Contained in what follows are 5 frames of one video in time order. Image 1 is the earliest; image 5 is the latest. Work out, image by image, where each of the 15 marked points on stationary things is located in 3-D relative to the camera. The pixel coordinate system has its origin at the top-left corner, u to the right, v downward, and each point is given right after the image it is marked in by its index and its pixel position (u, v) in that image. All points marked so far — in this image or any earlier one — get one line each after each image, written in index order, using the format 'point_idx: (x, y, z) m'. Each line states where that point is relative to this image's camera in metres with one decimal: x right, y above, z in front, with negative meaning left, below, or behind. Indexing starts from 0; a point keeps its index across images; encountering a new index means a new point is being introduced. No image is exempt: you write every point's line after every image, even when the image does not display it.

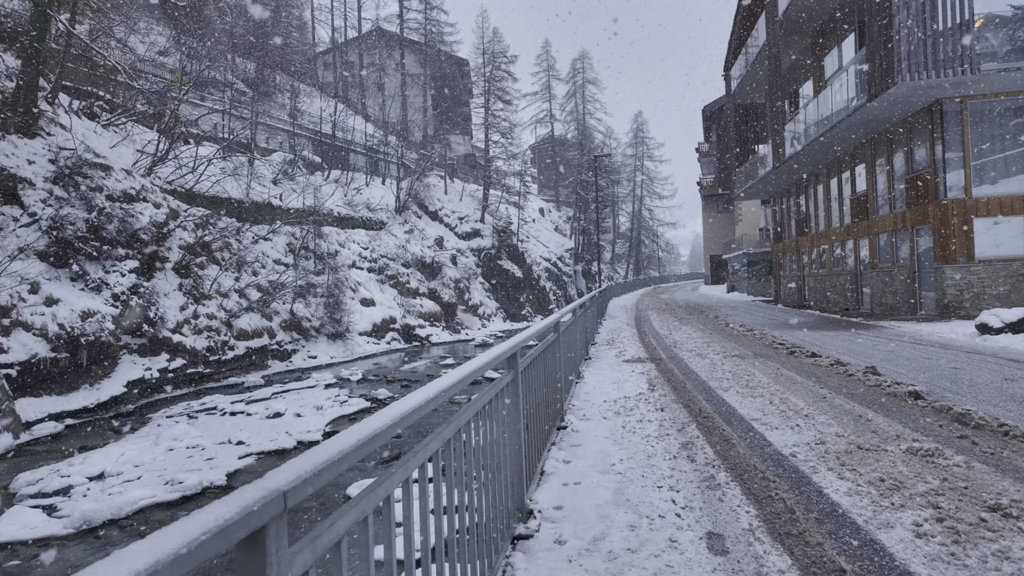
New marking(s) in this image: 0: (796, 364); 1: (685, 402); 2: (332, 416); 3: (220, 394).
0: (+3.4, -0.9, +5.8) m
1: (+1.6, -1.1, +4.4) m
2: (-4.4, -3.2, +11.8) m
3: (-8.9, -3.2, +14.8) m
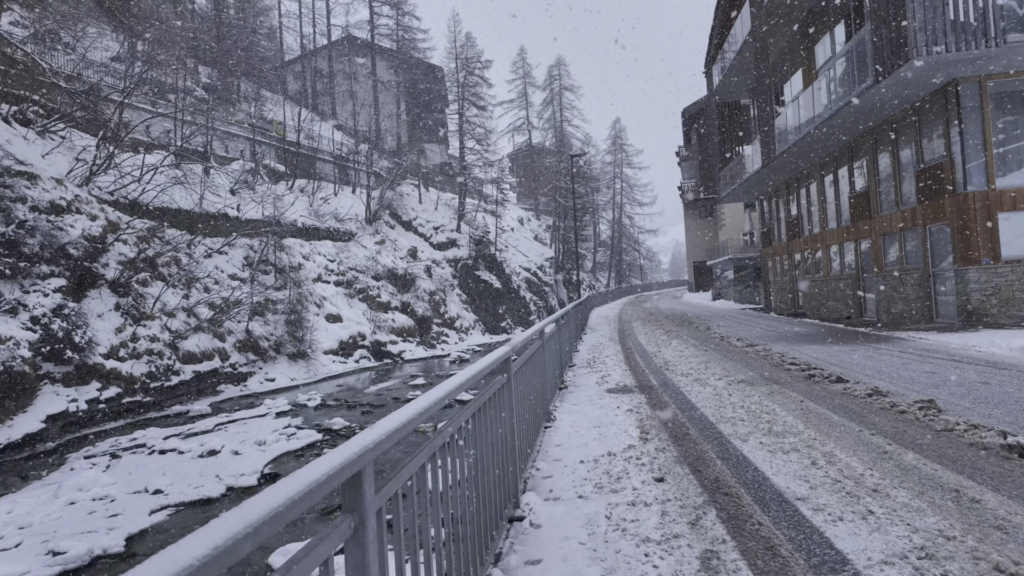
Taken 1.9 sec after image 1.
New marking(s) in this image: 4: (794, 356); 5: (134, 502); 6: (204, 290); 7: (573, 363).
0: (+3.0, -1.0, +4.6) m
1: (+1.2, -1.2, +3.2) m
2: (-5.0, -3.5, +10.2) m
3: (-9.6, -3.7, +13.1) m
4: (+4.0, -1.0, +6.9) m
5: (-6.5, -3.7, +8.3) m
6: (-12.1, -0.1, +19.0) m
7: (+1.0, -1.2, +7.9) m
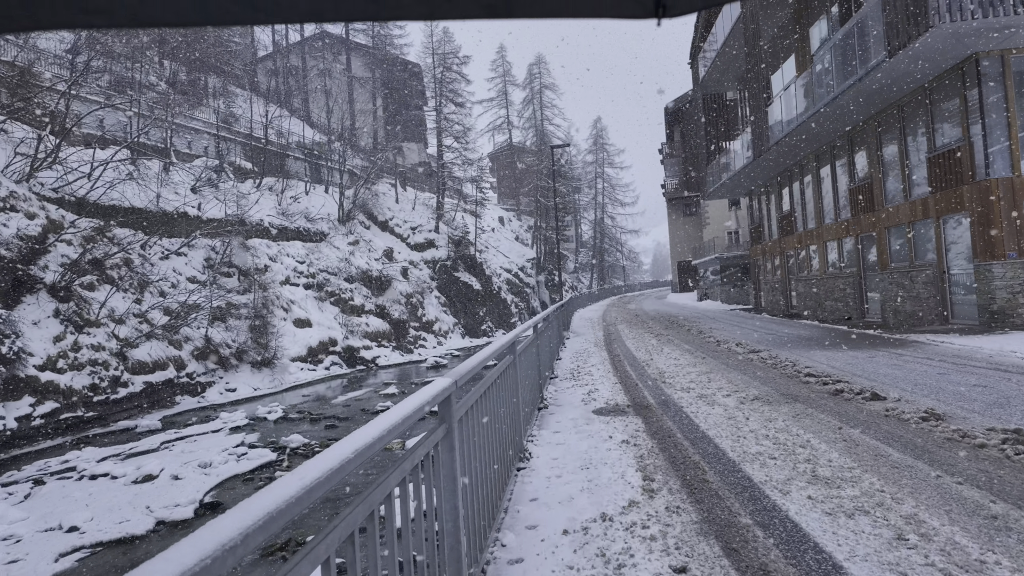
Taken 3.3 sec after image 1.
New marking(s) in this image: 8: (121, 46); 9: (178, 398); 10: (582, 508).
0: (+2.7, -1.0, +3.7) m
1: (+1.0, -1.2, +2.2) m
2: (-5.5, -3.6, +9.0) m
3: (-10.1, -3.8, +11.7) m
4: (+3.7, -0.9, +6.1) m
5: (-6.9, -3.8, +7.1) m
6: (-12.9, -0.2, +17.6) m
7: (+0.6, -1.2, +7.0) m
8: (-16.0, +9.9, +19.7) m
9: (-10.8, -3.6, +15.5) m
10: (+0.4, -1.2, +2.7) m
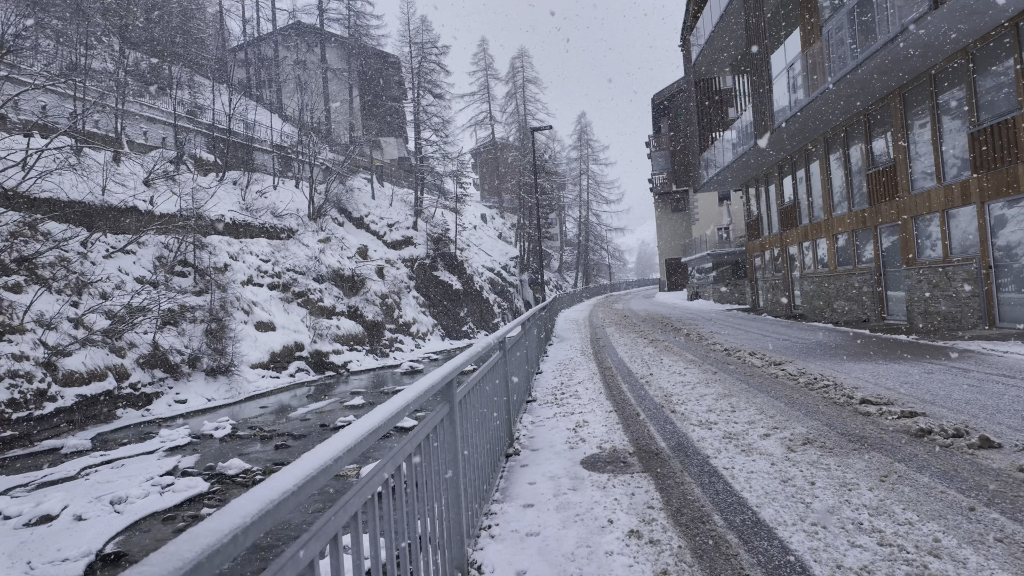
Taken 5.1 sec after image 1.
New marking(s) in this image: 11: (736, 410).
0: (+2.4, -1.0, +2.4) m
1: (+0.8, -1.2, +0.9) m
2: (-5.9, -3.6, +7.5) m
3: (-10.6, -3.9, +10.1) m
4: (+3.3, -0.9, +4.8) m
5: (-7.3, -3.8, +5.5) m
6: (-13.6, -0.3, +15.8) m
7: (+0.2, -1.2, +5.6) m
8: (-16.8, +9.9, +17.8) m
9: (-11.4, -3.6, +13.8) m
10: (+0.1, -1.2, +1.3) m
11: (+1.9, -1.0, +4.1) m
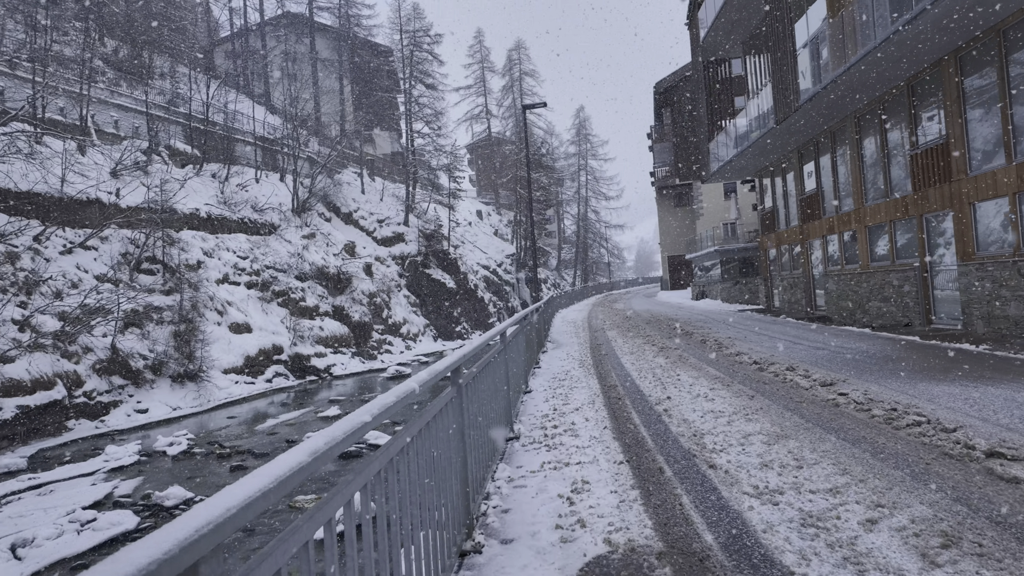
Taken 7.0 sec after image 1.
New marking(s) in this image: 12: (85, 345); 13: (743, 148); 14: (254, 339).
0: (+2.2, -1.0, +1.1) m
1: (+0.6, -1.2, -0.4) m
2: (-6.1, -3.6, +6.2) m
3: (-10.9, -3.8, +8.7) m
4: (+3.1, -0.9, +3.5) m
5: (-7.5, -3.8, +4.2) m
6: (-13.8, -0.2, +14.4) m
7: (0.0, -1.2, +4.3) m
8: (-17.1, +9.9, +16.4) m
9: (-11.7, -3.6, +12.4) m
10: (0.0, -1.2, 0.0) m
11: (+1.7, -1.0, +2.8) m
12: (-12.6, -1.7, +14.0) m
13: (+6.9, +4.2, +14.6) m
14: (-9.7, -1.9, +17.9) m
